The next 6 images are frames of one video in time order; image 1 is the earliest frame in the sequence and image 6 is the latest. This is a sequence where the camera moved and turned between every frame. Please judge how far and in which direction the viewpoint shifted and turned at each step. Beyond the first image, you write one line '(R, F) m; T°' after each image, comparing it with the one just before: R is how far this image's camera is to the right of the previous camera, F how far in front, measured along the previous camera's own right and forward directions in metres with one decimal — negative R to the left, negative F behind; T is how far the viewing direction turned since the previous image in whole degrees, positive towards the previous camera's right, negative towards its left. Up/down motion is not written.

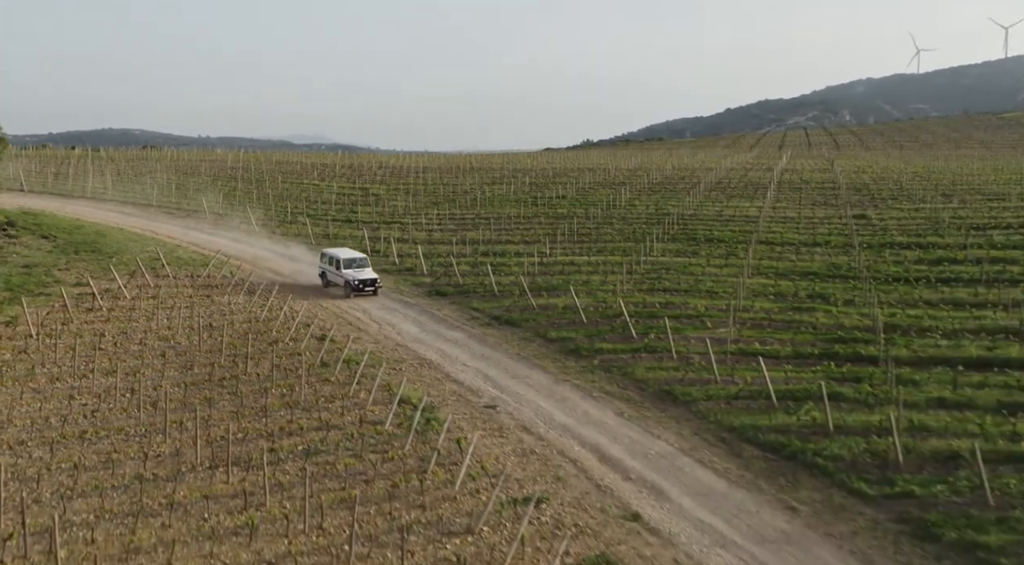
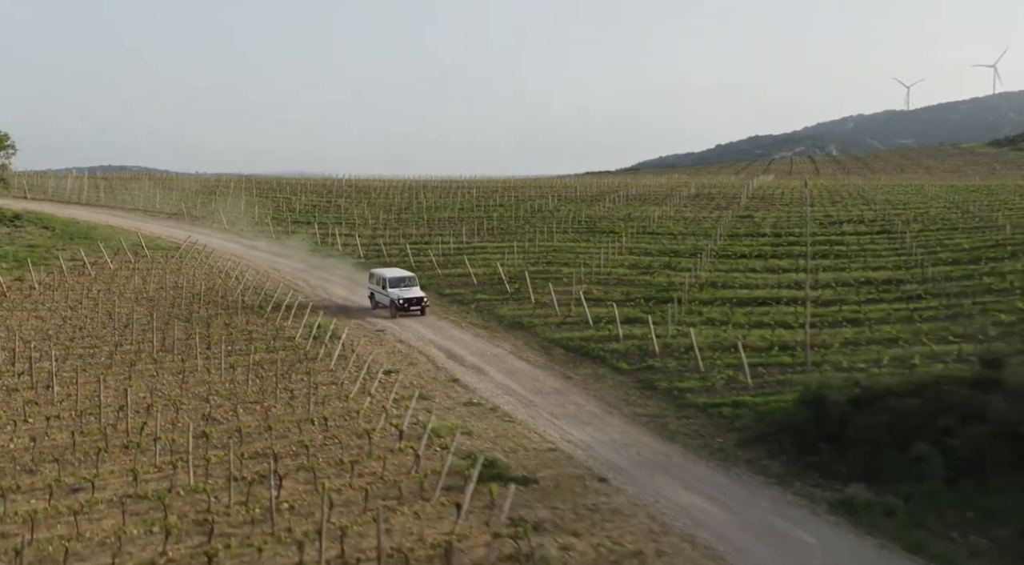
(+3.5, -7.0) m; 0°
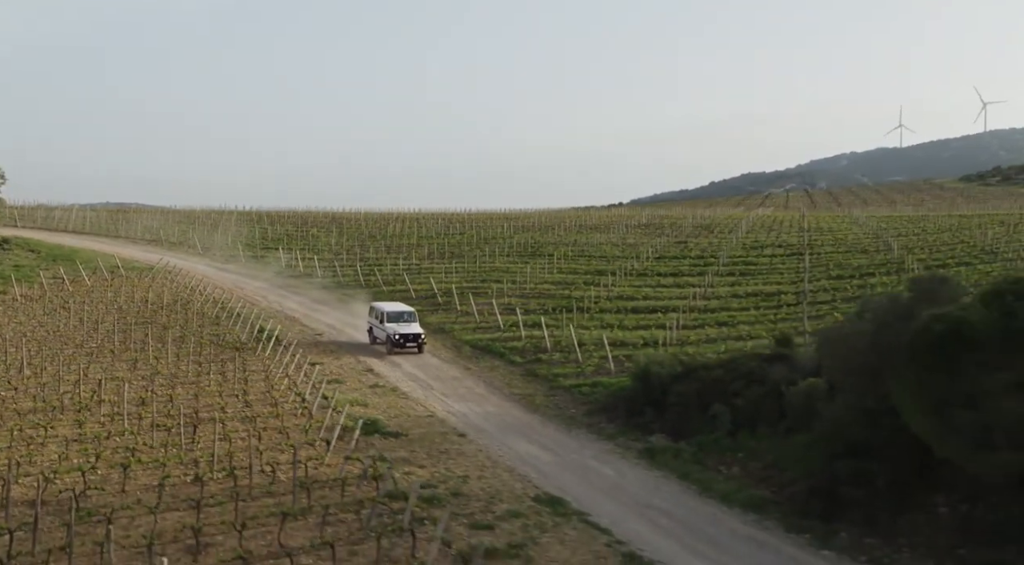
(+2.7, -4.0) m; 0°
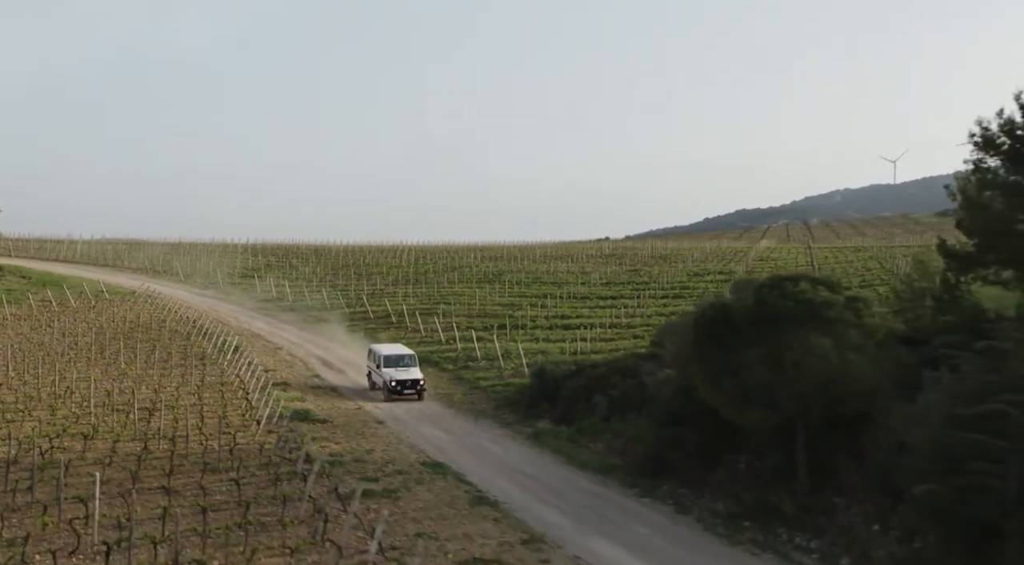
(+2.3, -3.6) m; 0°
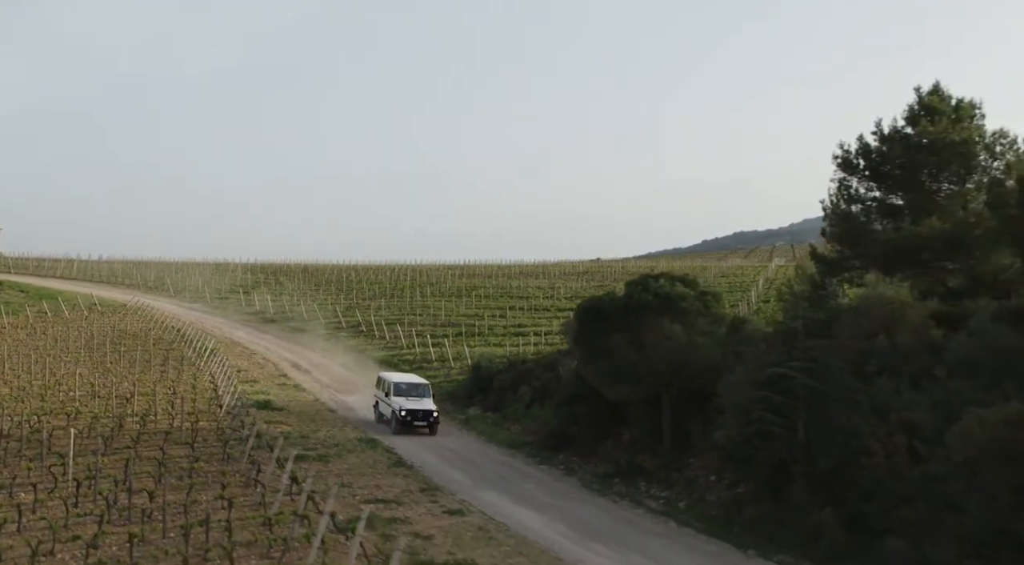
(+1.9, -3.2) m; 0°
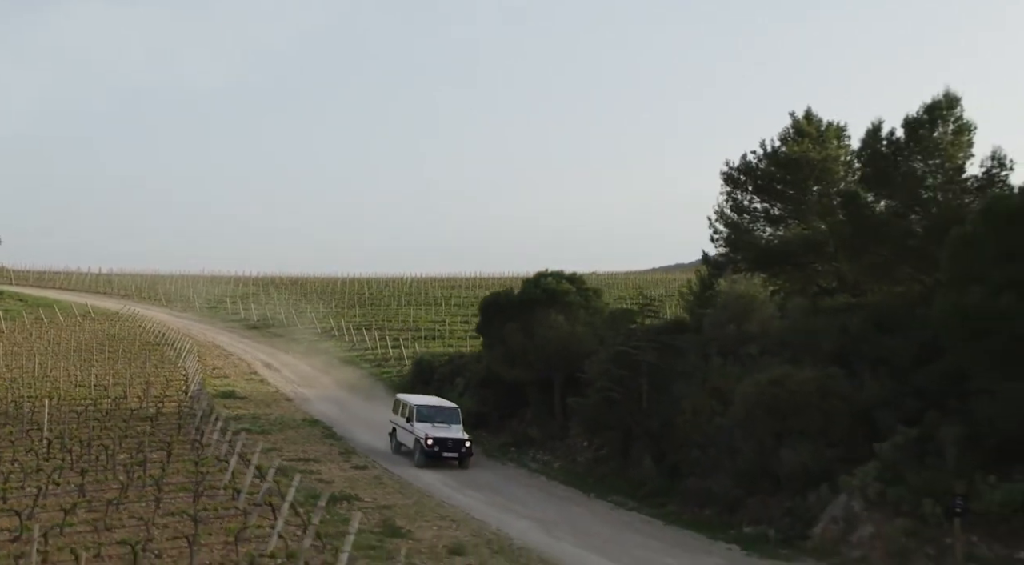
(+2.3, -3.4) m; 0°
